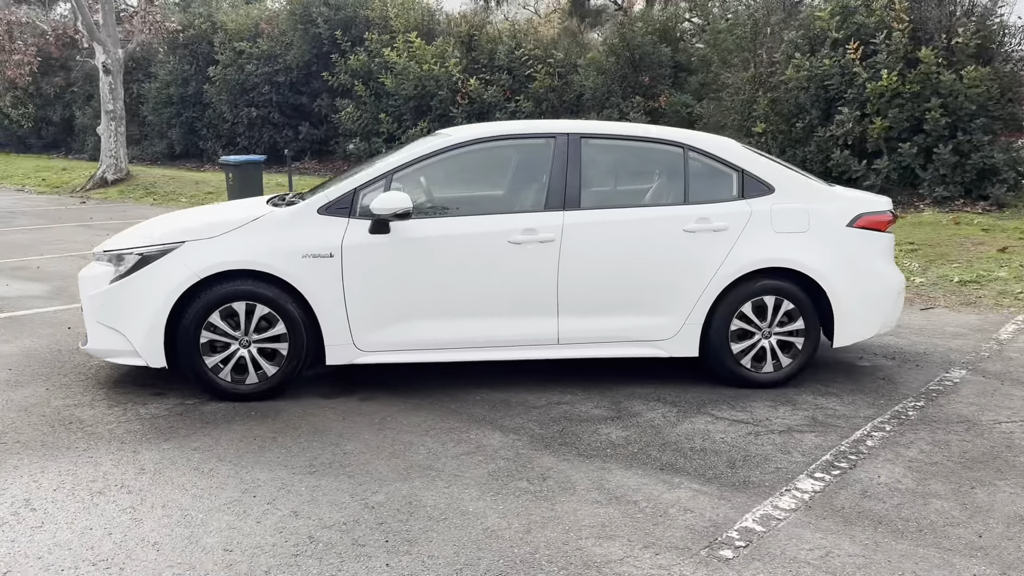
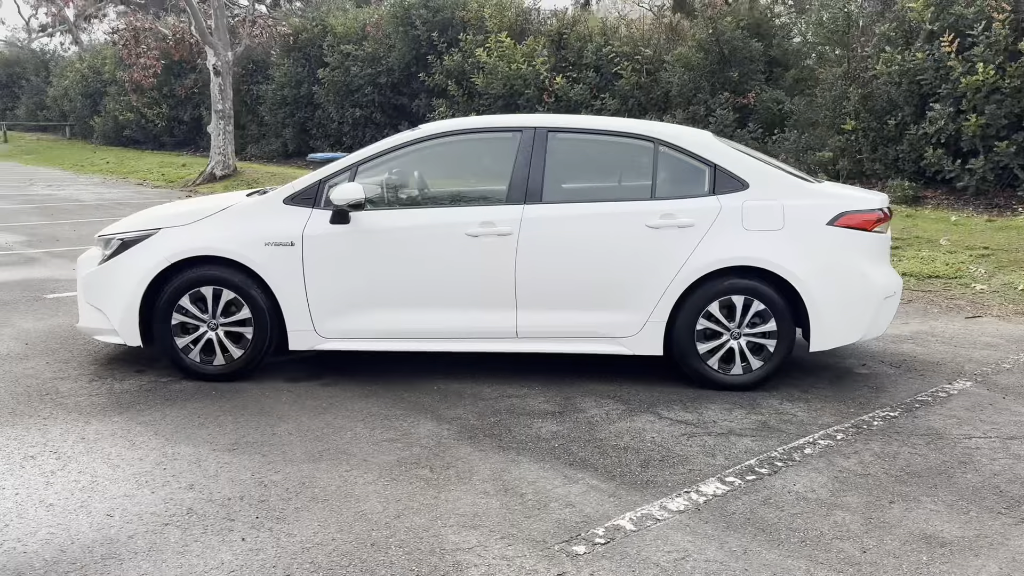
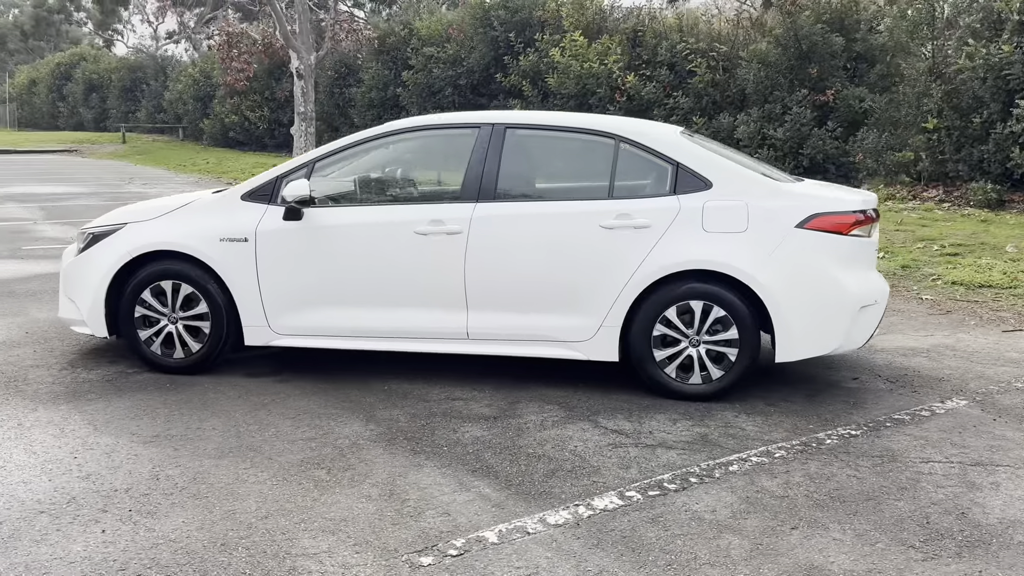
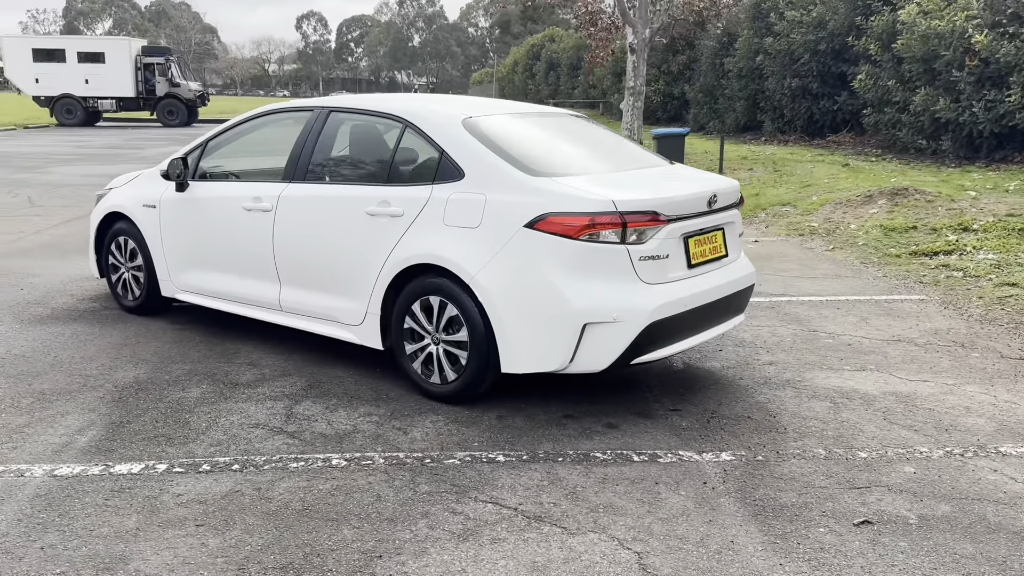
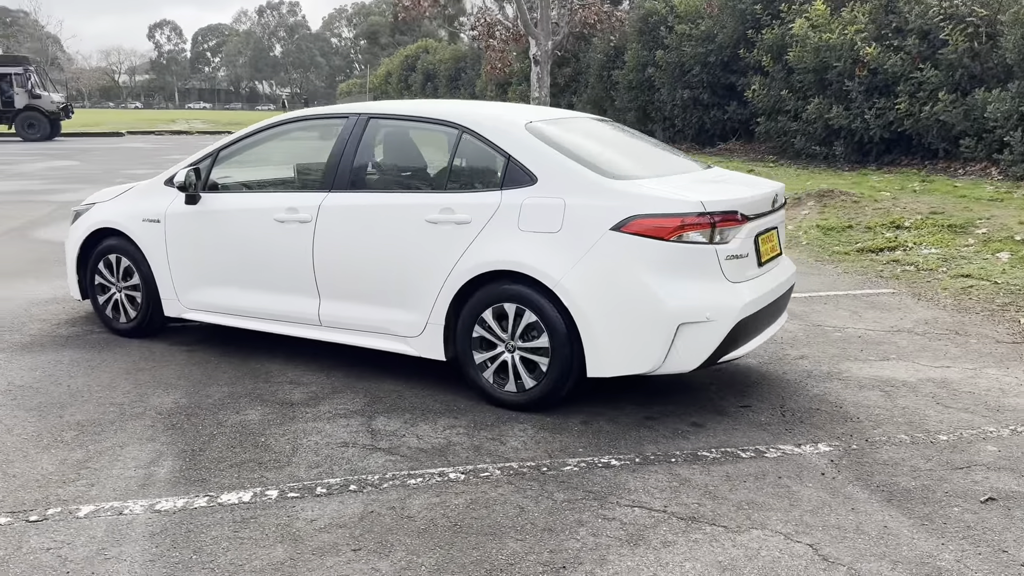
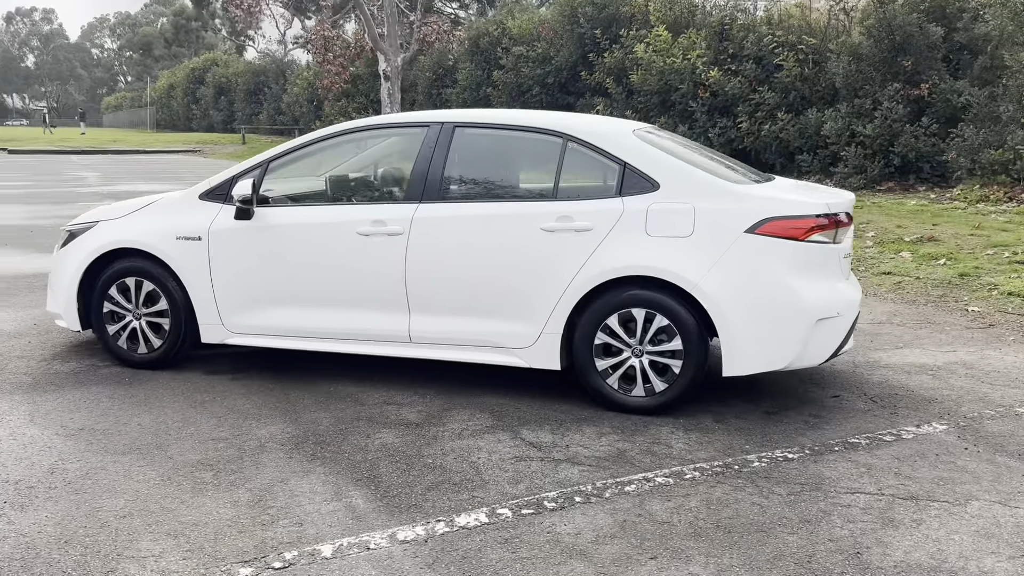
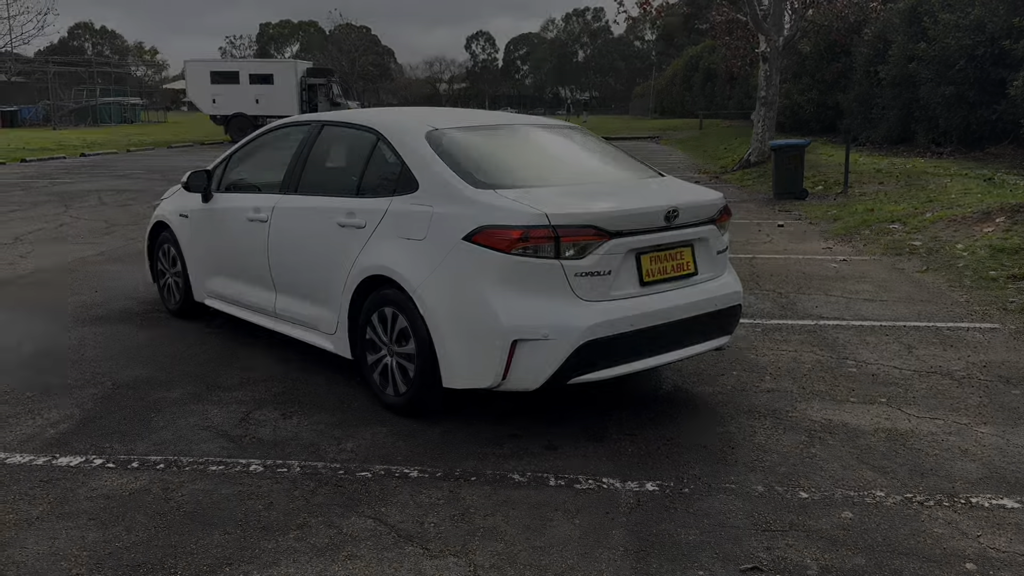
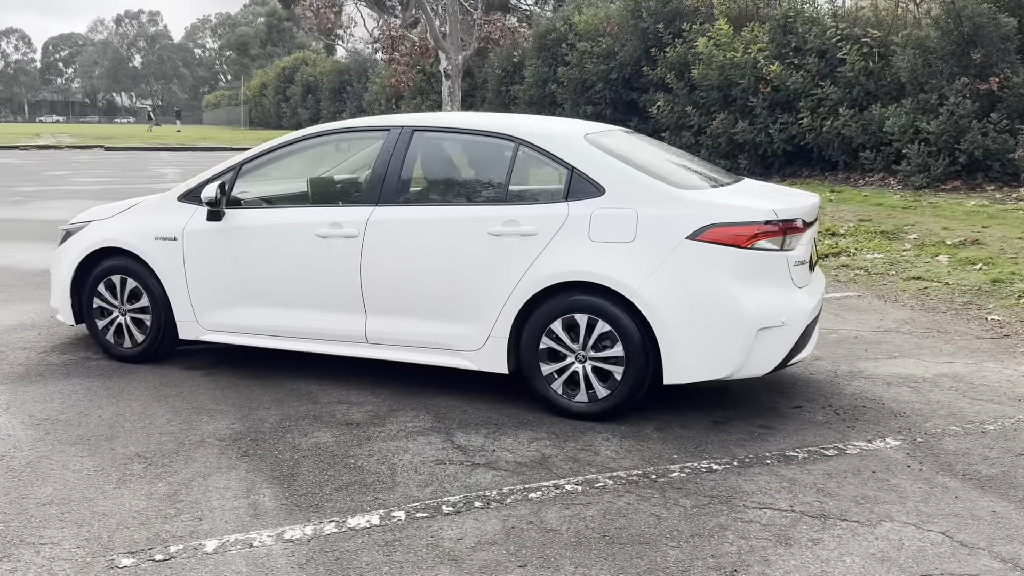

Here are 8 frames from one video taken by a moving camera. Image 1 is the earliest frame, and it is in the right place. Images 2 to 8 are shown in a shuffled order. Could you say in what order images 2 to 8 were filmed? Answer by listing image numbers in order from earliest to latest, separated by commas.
2, 3, 6, 8, 5, 4, 7
